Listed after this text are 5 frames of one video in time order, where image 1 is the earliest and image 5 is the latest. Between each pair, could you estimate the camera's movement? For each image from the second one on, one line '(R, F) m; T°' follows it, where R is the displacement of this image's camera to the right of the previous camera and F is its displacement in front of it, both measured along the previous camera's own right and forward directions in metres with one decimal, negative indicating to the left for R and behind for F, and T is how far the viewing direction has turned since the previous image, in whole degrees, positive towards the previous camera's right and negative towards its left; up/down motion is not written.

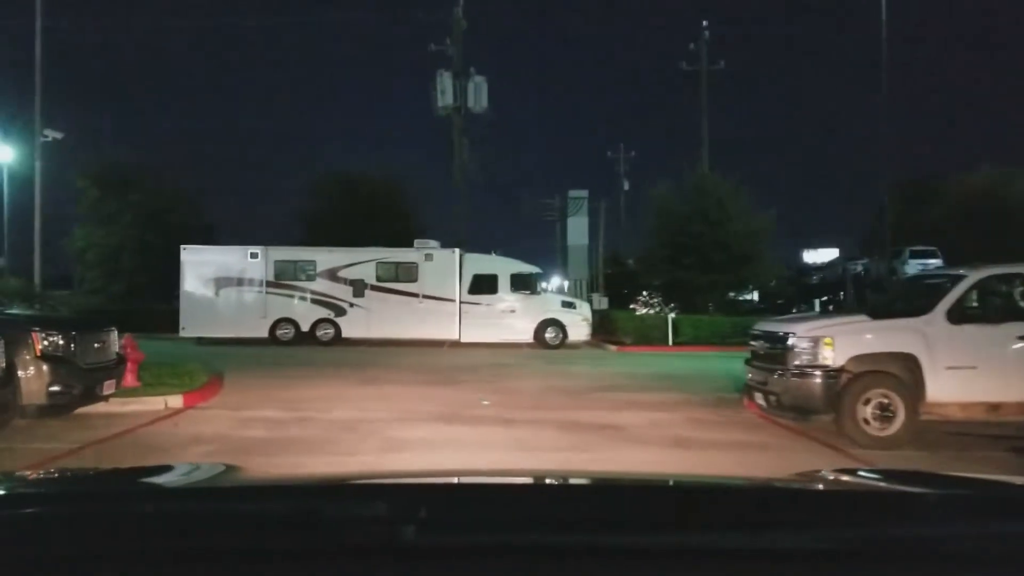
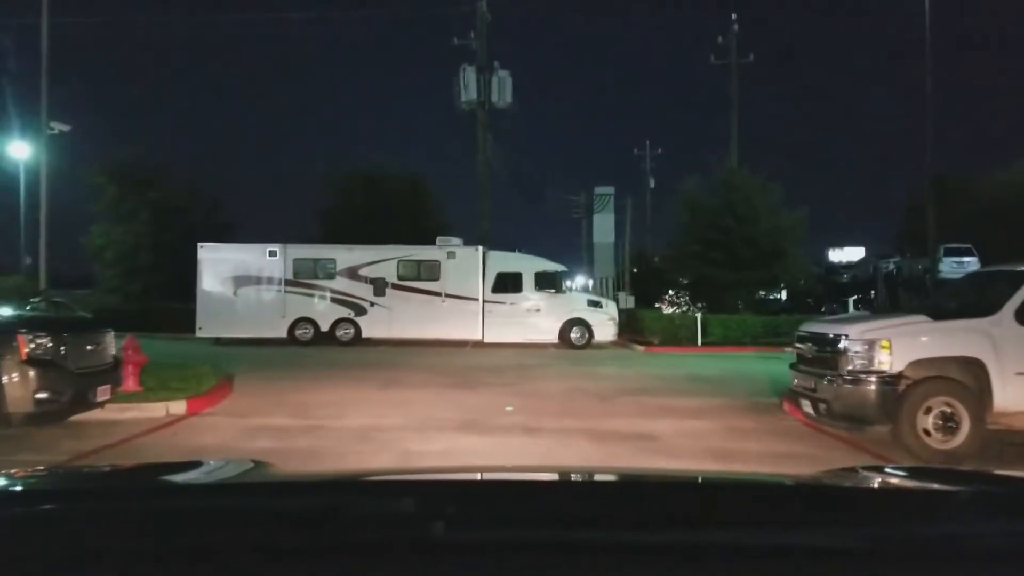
(0.0, +0.8) m; -1°
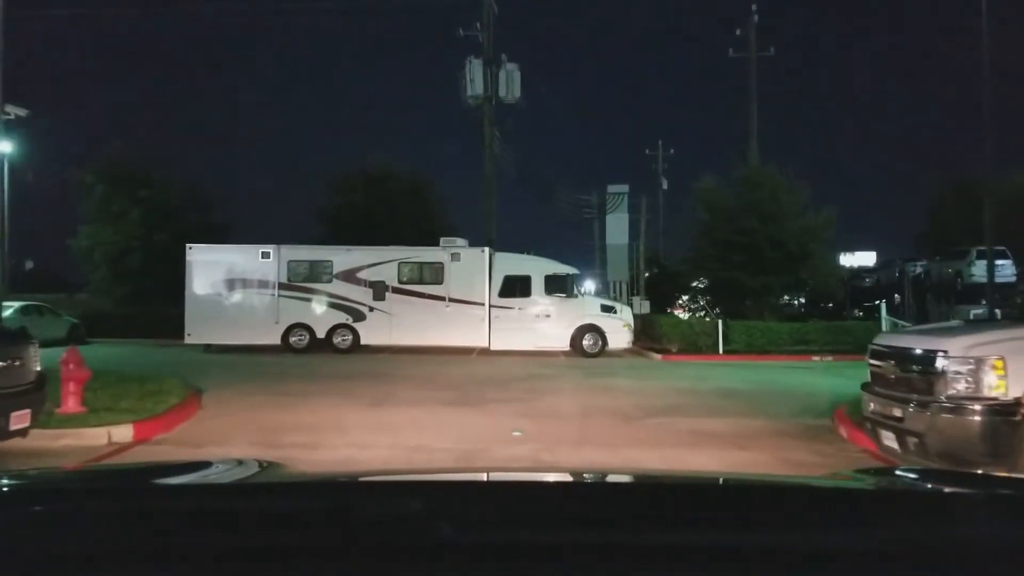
(0.0, +1.8) m; -1°
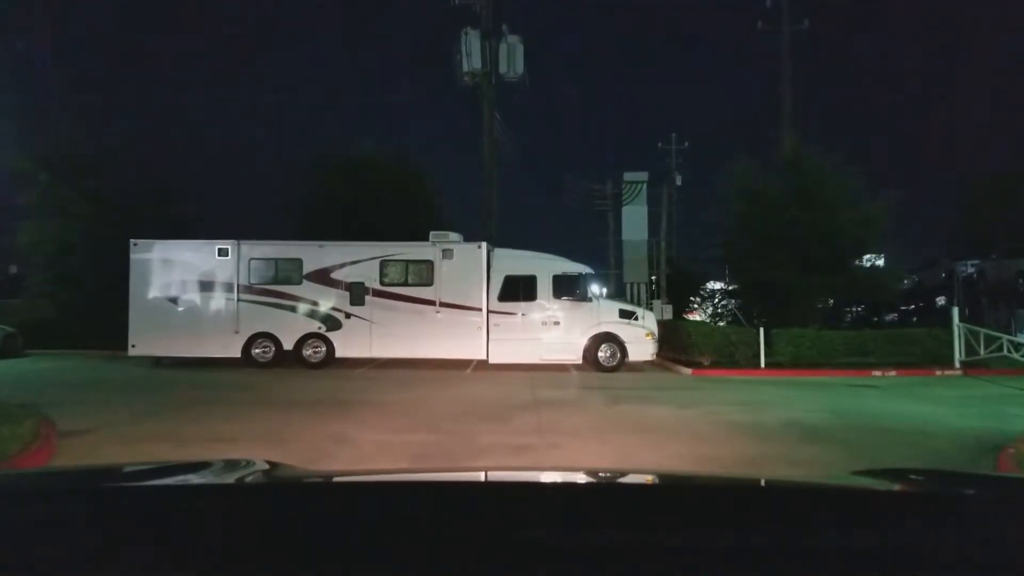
(0.0, +4.1) m; 0°
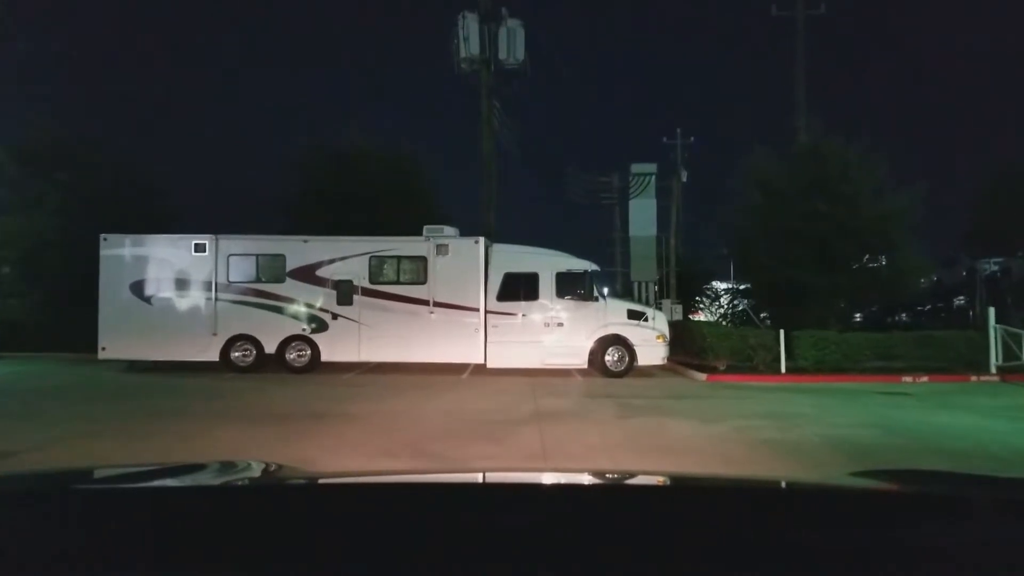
(0.0, +1.7) m; 0°
